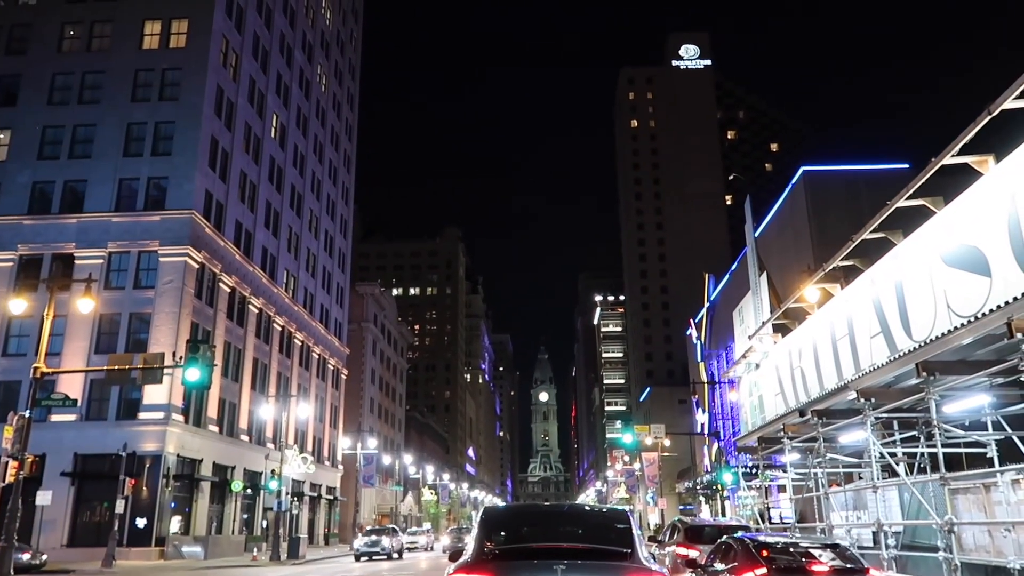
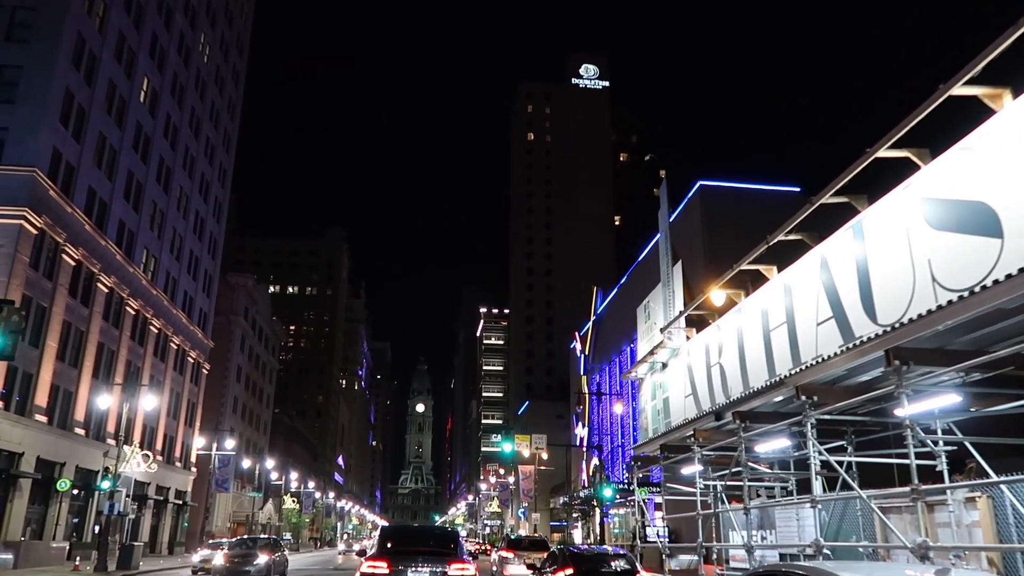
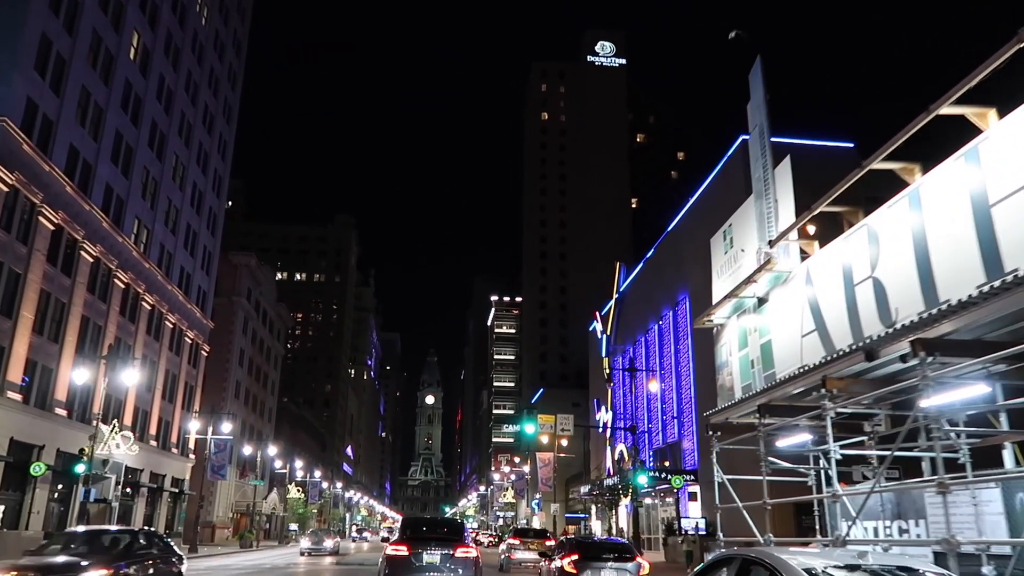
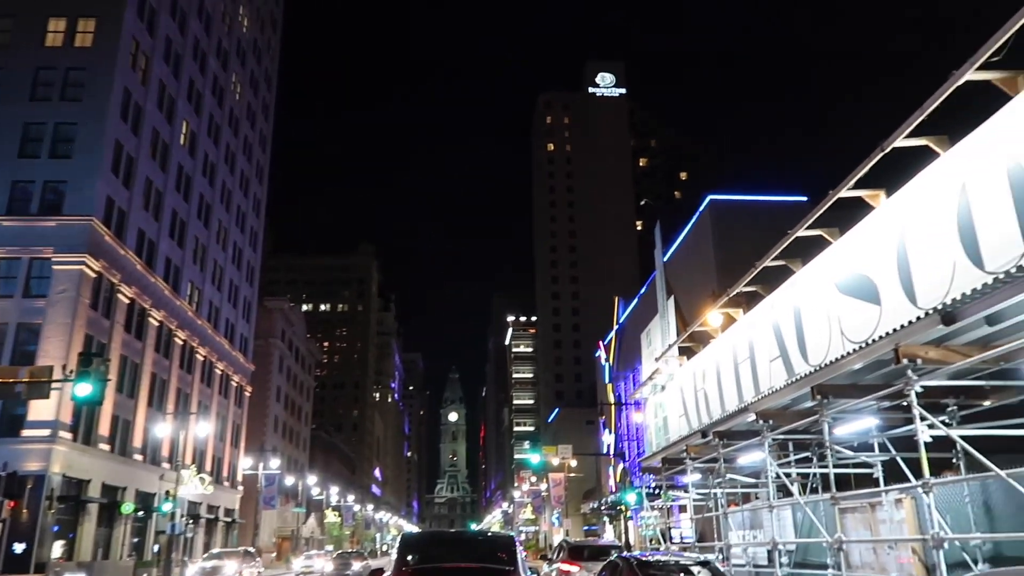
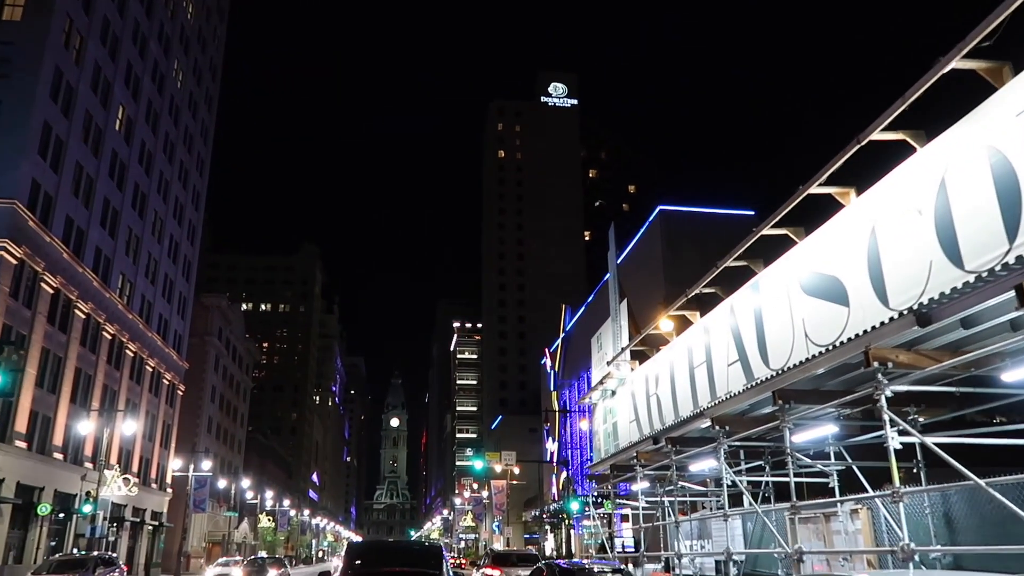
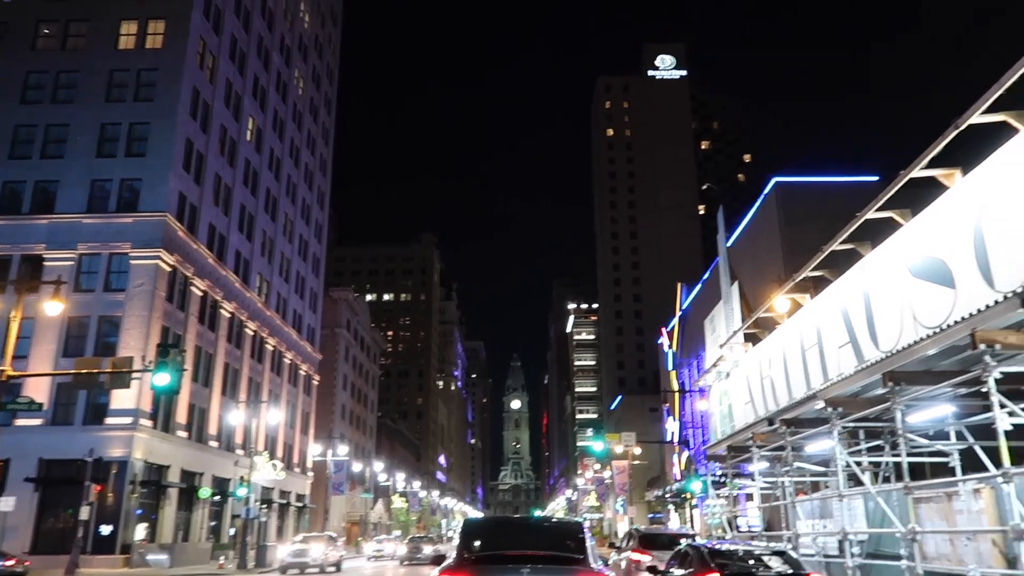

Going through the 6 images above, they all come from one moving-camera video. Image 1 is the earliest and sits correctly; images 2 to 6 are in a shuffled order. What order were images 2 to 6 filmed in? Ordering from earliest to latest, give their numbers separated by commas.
6, 4, 5, 2, 3
